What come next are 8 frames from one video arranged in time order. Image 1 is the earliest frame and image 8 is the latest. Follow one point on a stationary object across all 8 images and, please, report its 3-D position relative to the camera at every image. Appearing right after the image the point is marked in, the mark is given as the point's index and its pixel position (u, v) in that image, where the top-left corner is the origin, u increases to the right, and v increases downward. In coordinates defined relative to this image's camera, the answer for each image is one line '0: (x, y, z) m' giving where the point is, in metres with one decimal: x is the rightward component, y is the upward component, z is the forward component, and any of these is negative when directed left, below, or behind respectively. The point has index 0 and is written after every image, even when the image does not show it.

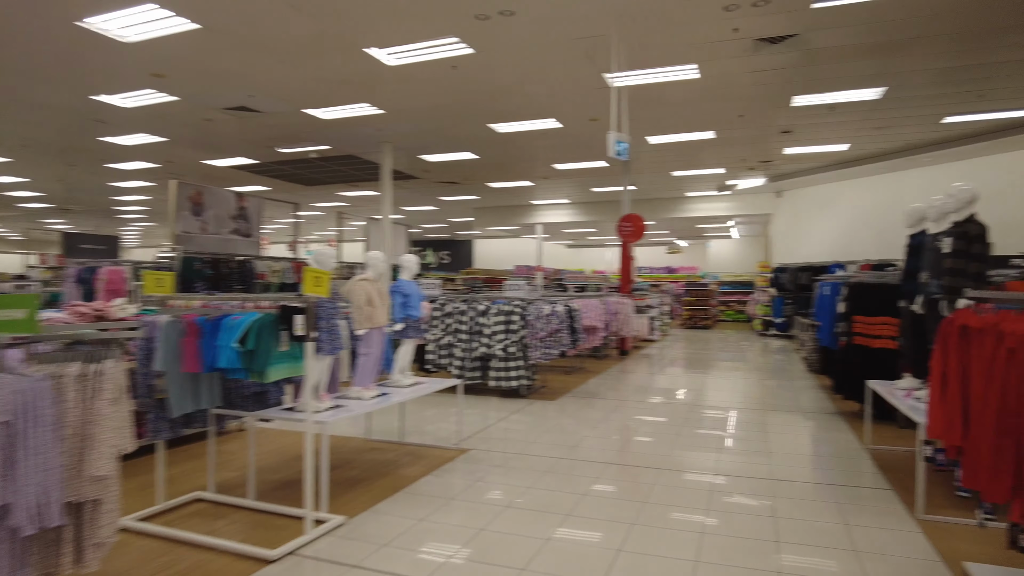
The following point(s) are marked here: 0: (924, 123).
0: (+5.4, +2.2, +8.6) m
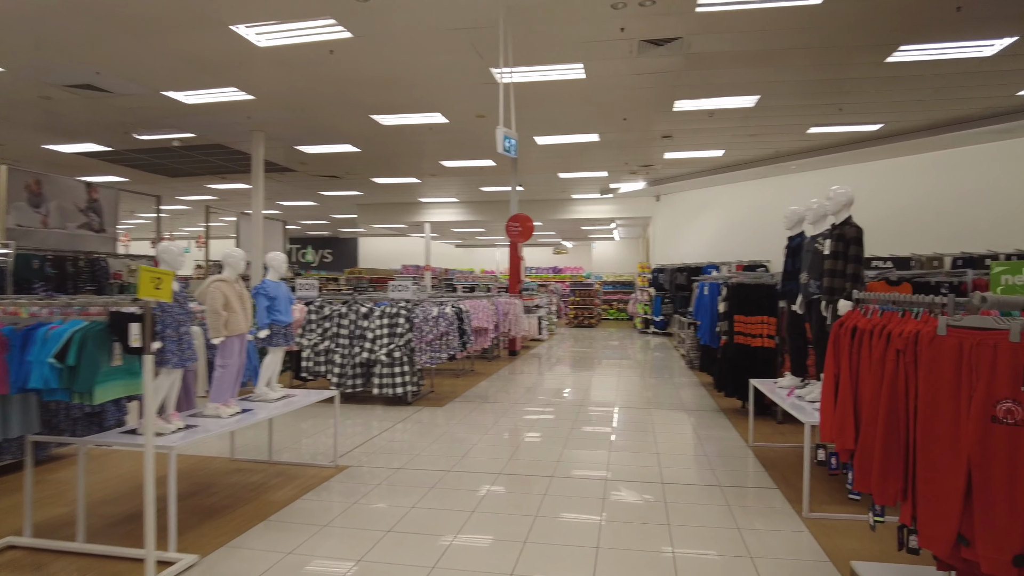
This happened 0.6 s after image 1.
0: (+3.9, +2.2, +9.2) m
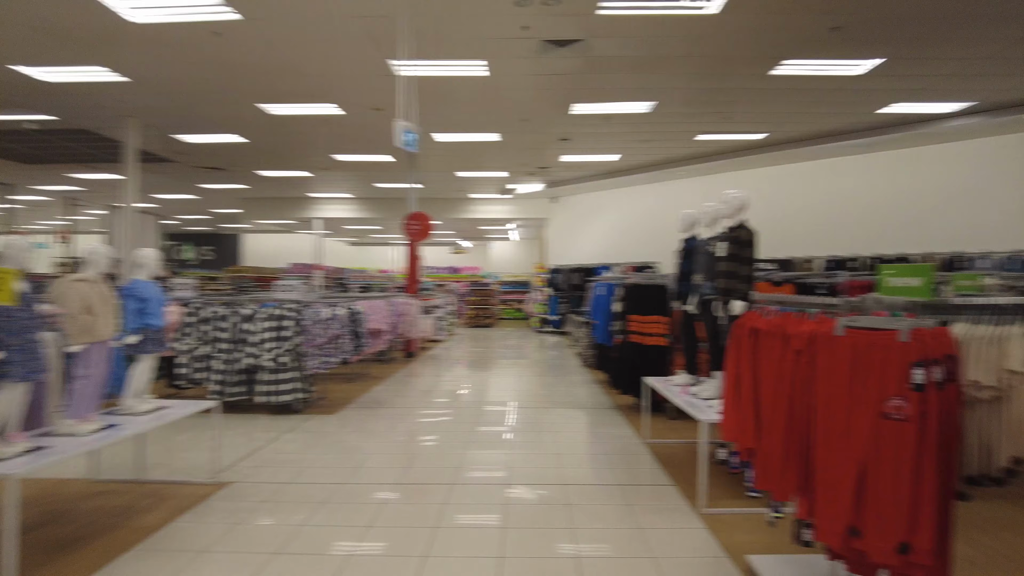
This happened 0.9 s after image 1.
0: (+2.4, +2.2, +9.5) m
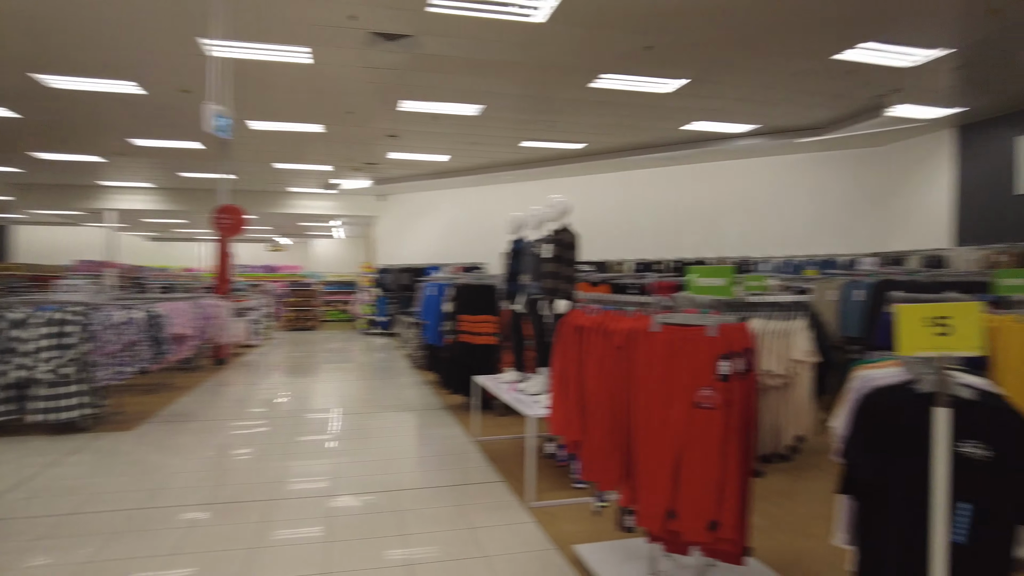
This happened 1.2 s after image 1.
0: (-0.1, +2.2, +9.8) m
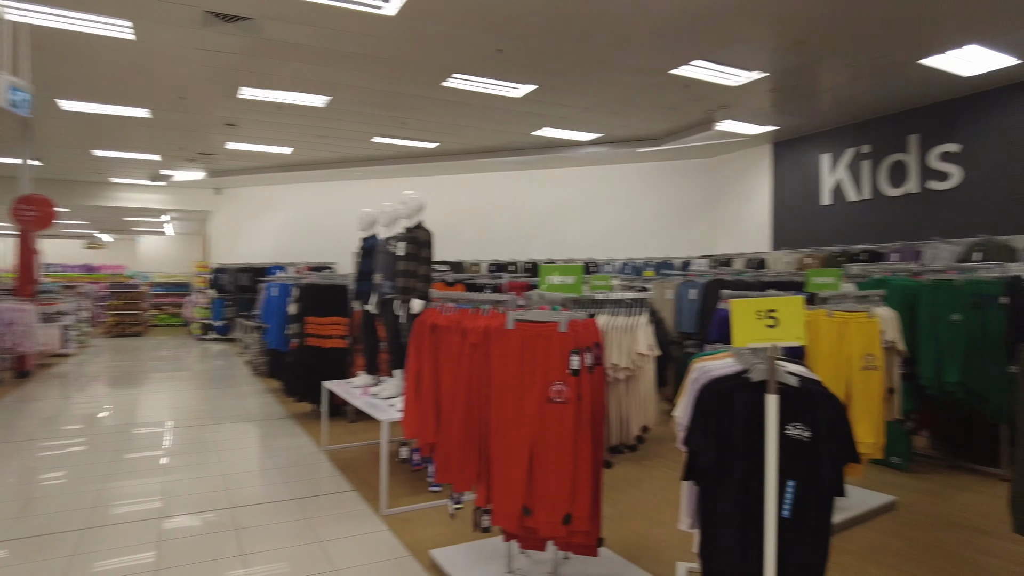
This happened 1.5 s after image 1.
0: (-2.2, +2.2, +9.5) m
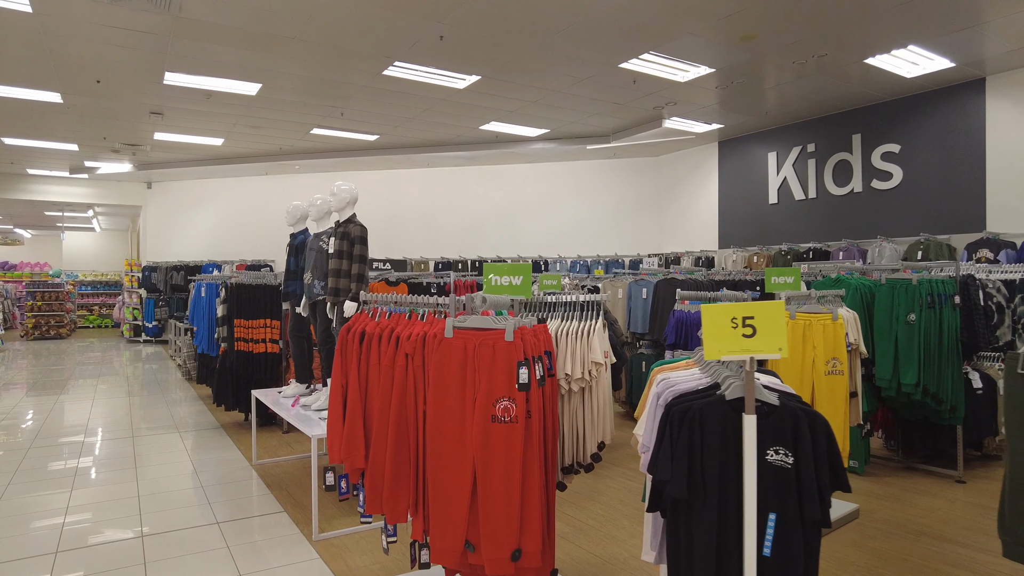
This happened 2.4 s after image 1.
0: (-3.0, +2.2, +9.0) m
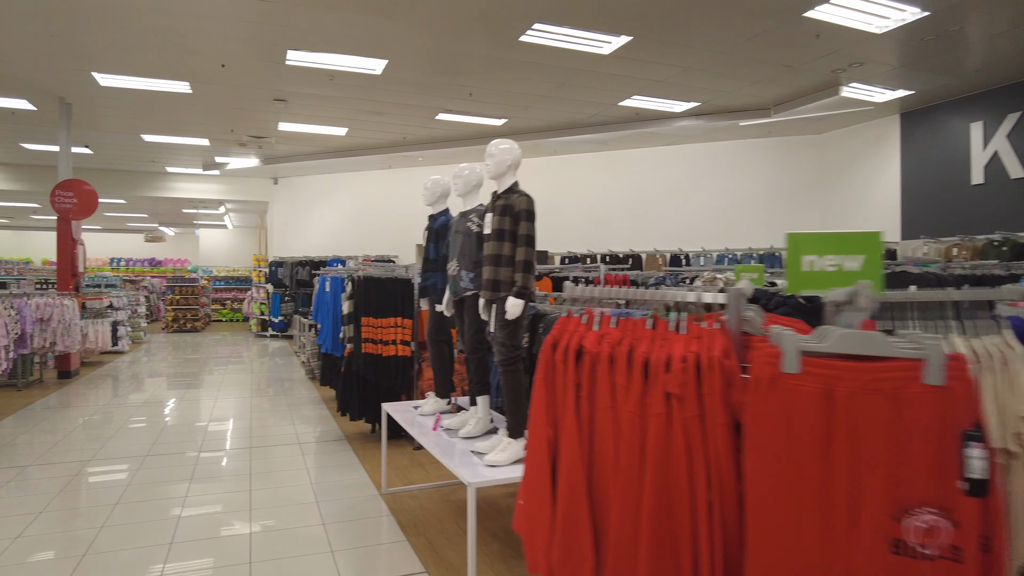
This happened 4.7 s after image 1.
0: (-1.2, +2.2, +8.5) m
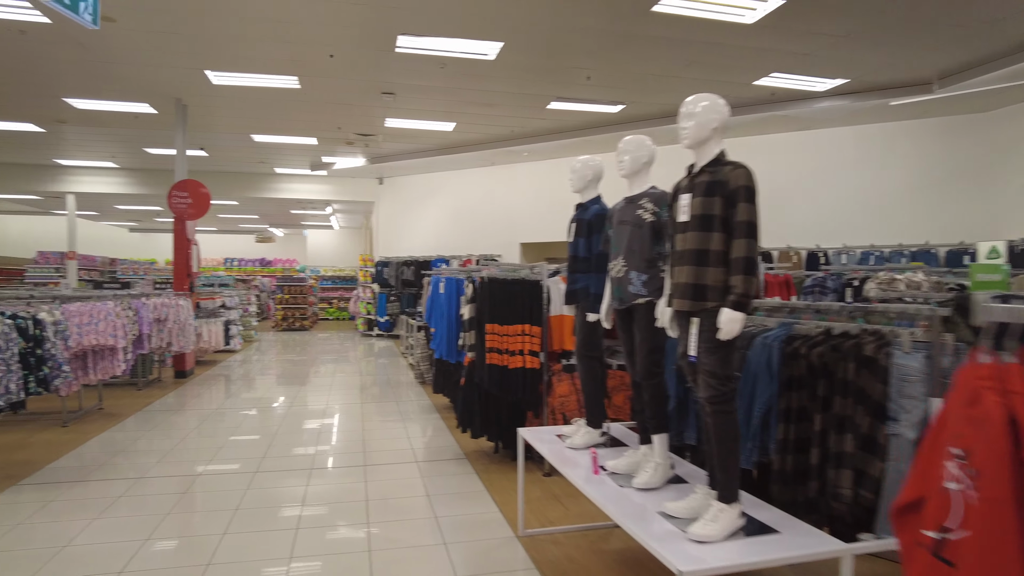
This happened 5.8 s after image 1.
0: (+0.2, +2.2, +7.9) m
